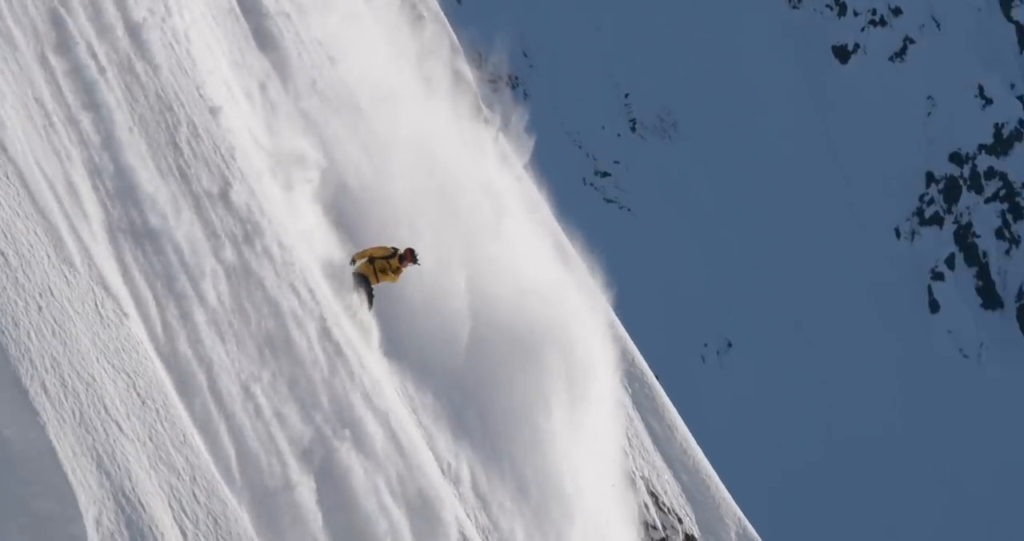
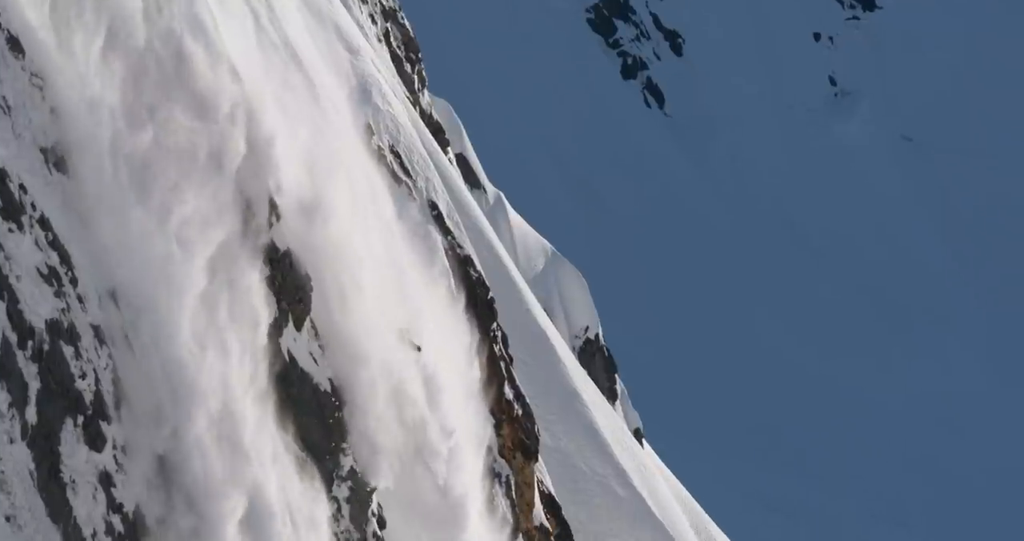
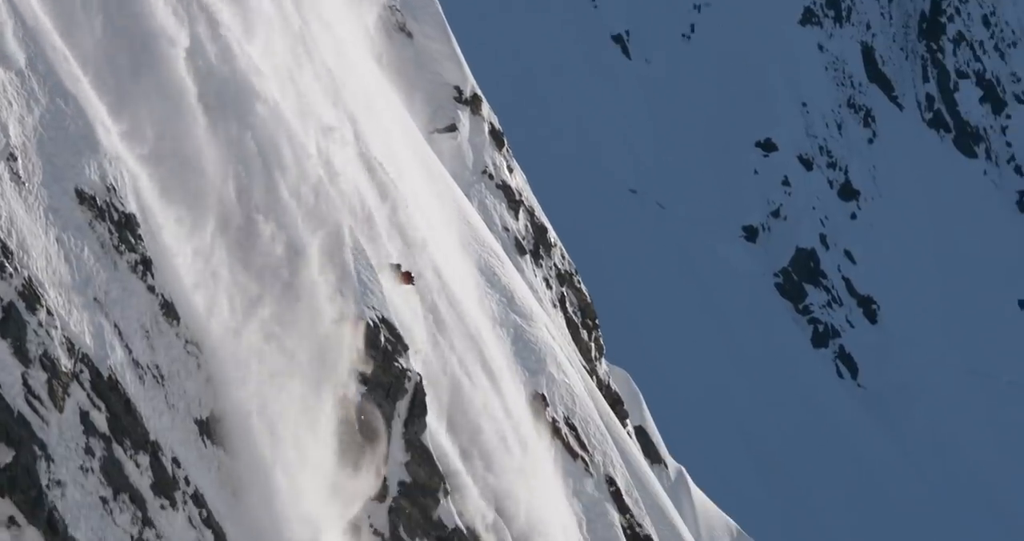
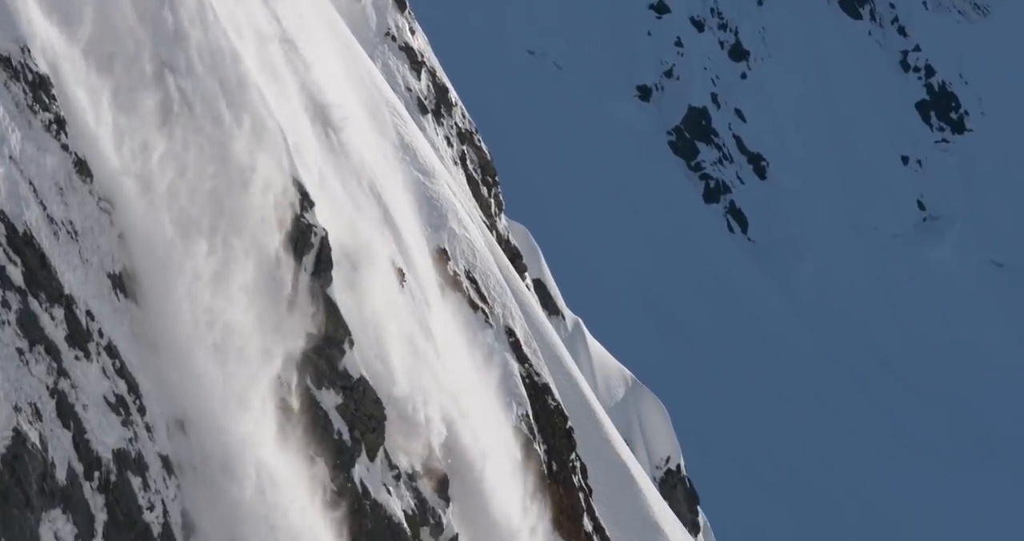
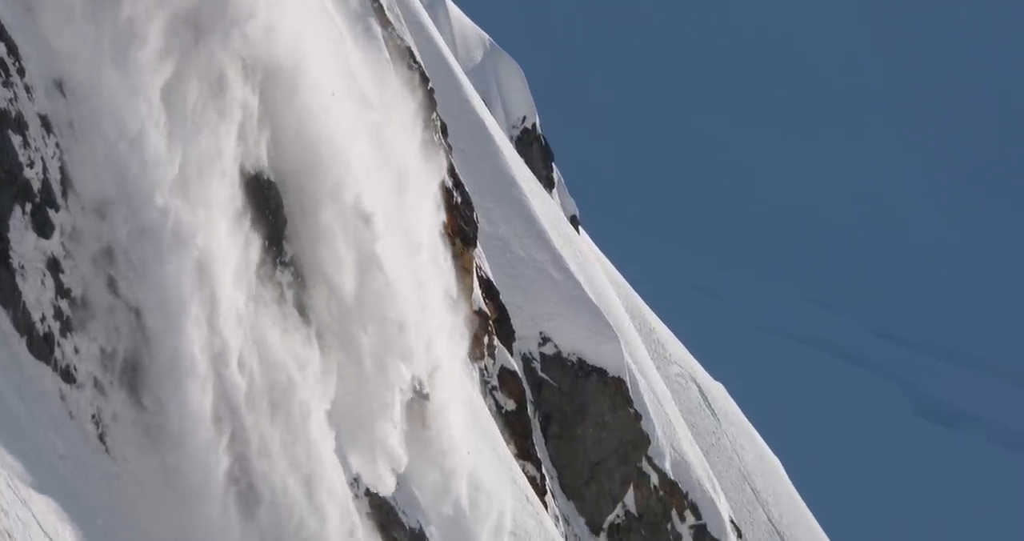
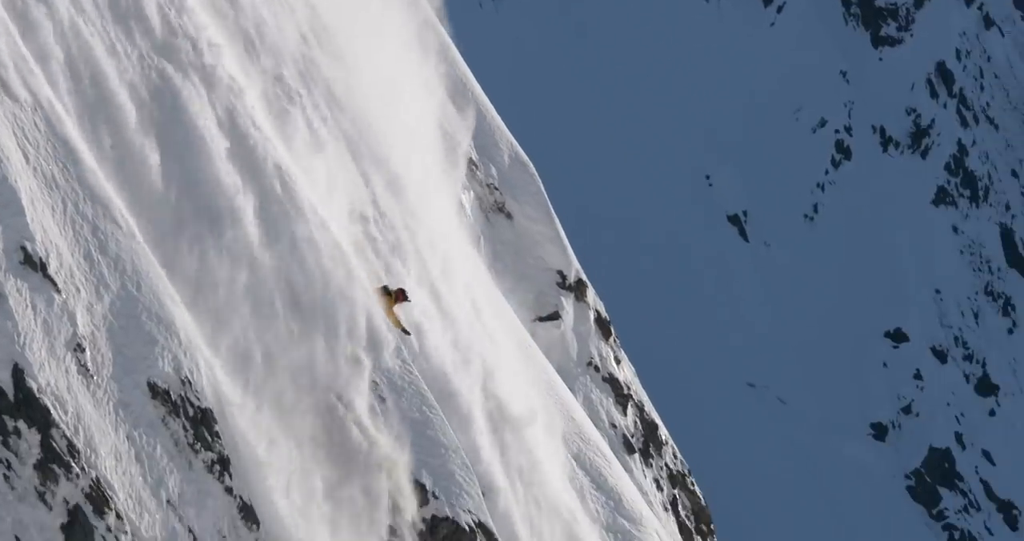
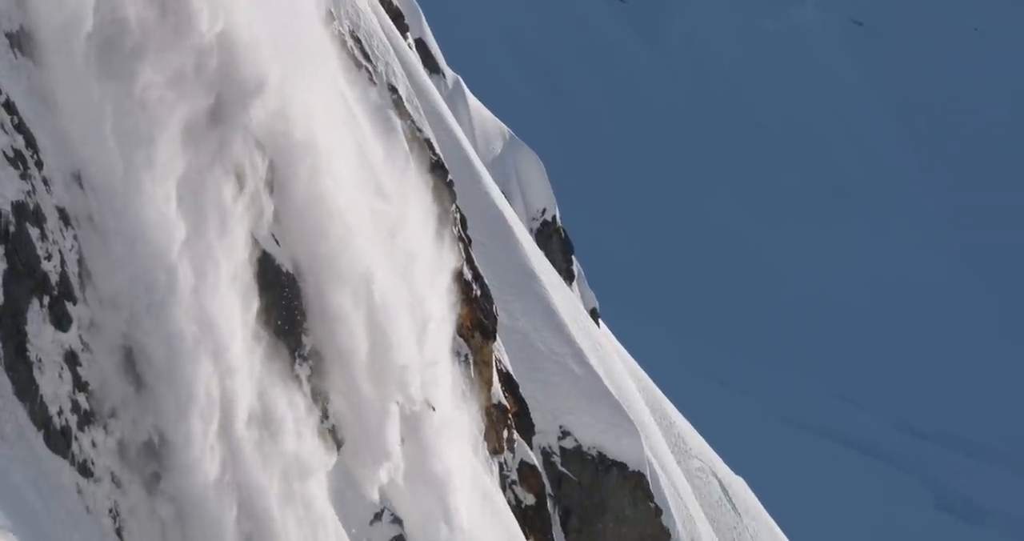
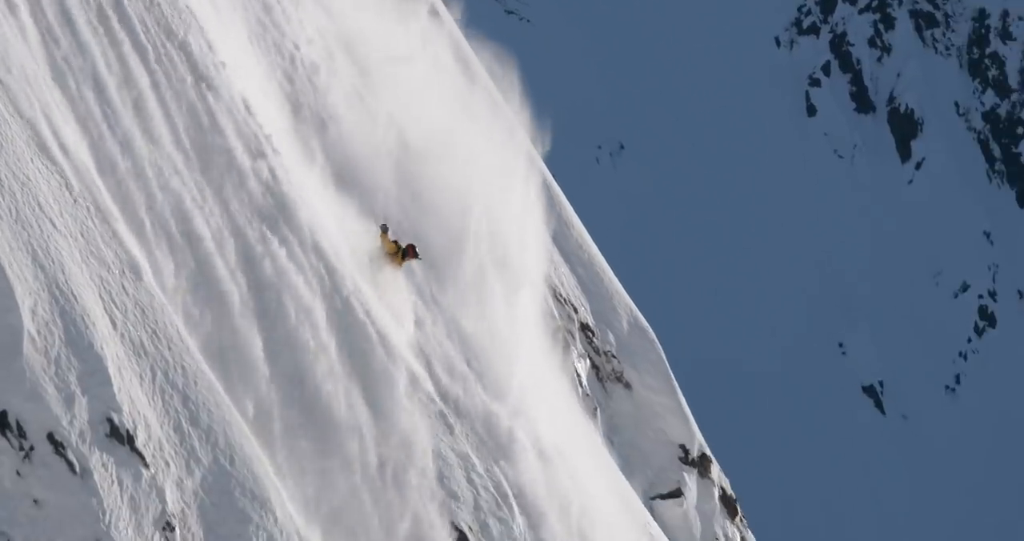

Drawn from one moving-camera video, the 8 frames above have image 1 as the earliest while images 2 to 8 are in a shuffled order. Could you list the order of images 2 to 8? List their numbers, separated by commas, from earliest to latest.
8, 6, 3, 4, 2, 7, 5
